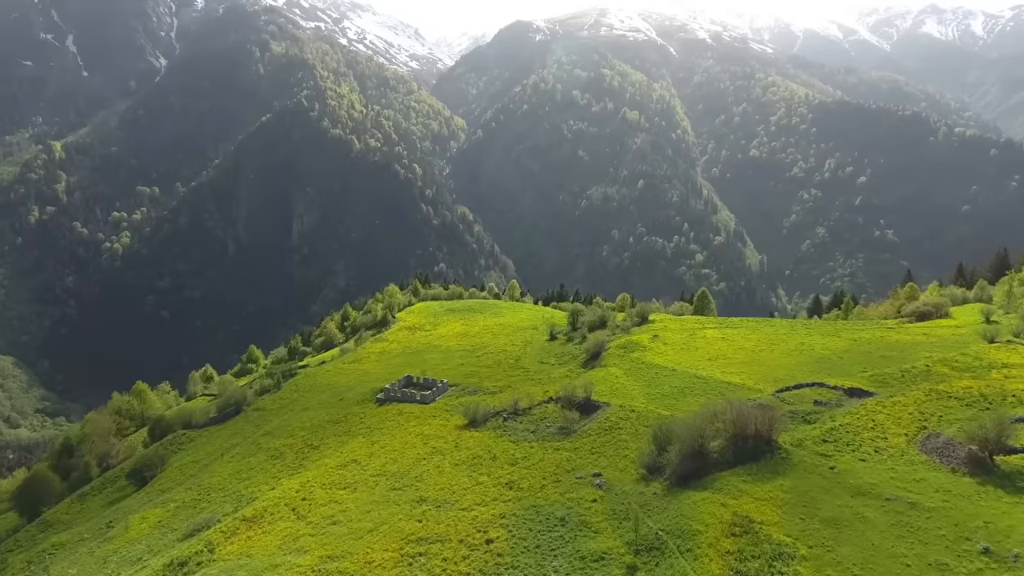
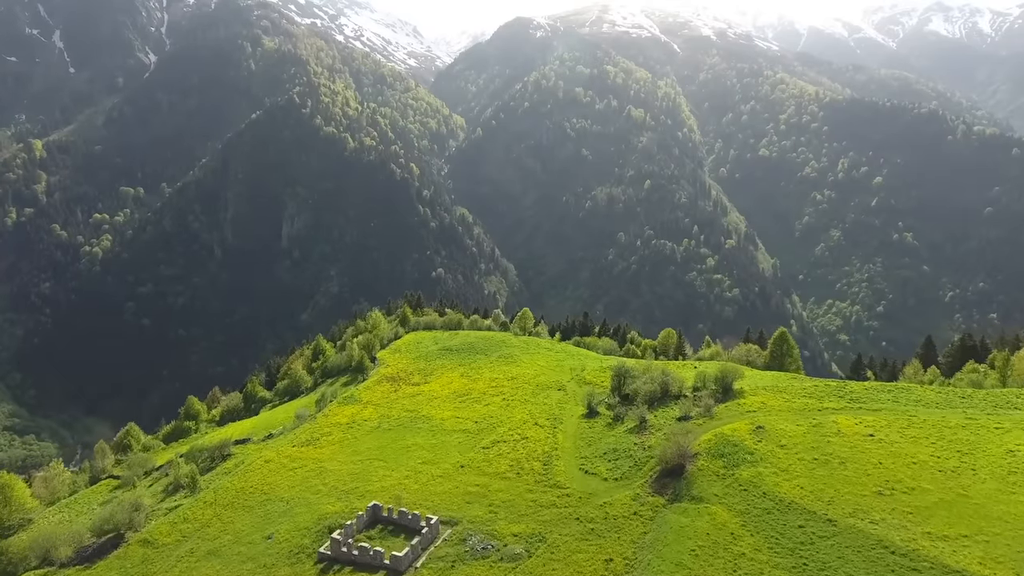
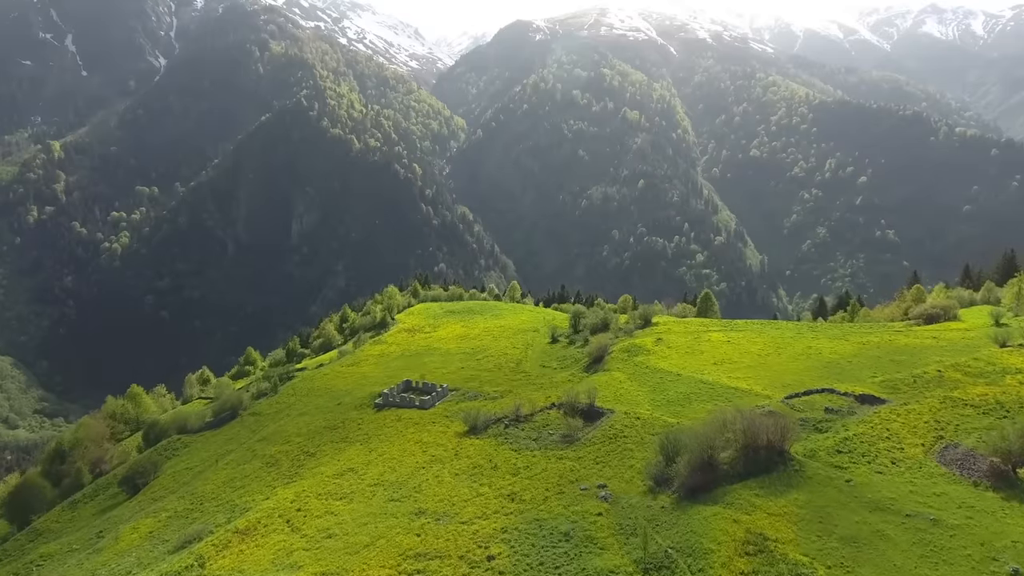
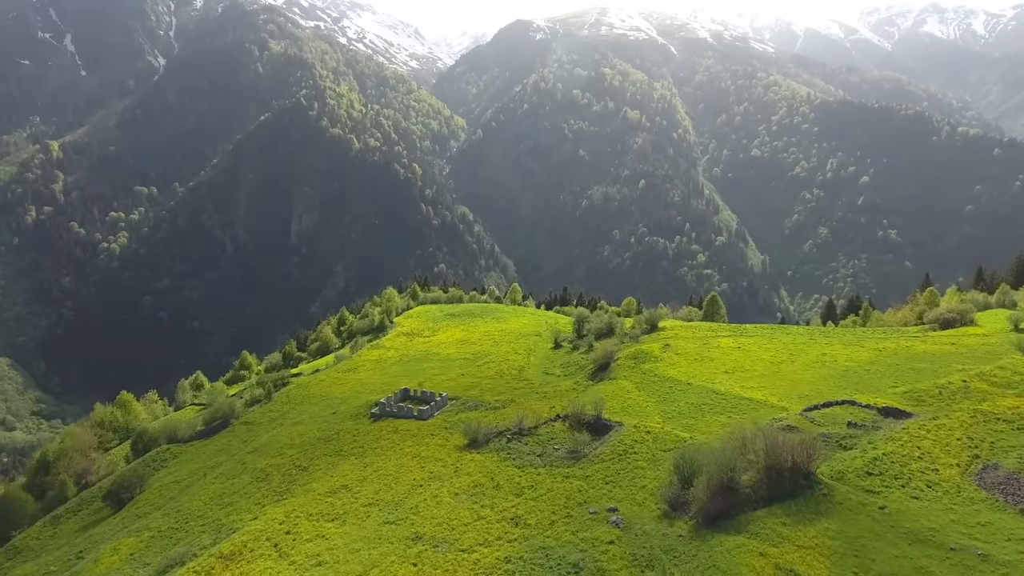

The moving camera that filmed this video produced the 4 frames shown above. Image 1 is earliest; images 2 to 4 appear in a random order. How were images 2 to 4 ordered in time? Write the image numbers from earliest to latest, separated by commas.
3, 4, 2
